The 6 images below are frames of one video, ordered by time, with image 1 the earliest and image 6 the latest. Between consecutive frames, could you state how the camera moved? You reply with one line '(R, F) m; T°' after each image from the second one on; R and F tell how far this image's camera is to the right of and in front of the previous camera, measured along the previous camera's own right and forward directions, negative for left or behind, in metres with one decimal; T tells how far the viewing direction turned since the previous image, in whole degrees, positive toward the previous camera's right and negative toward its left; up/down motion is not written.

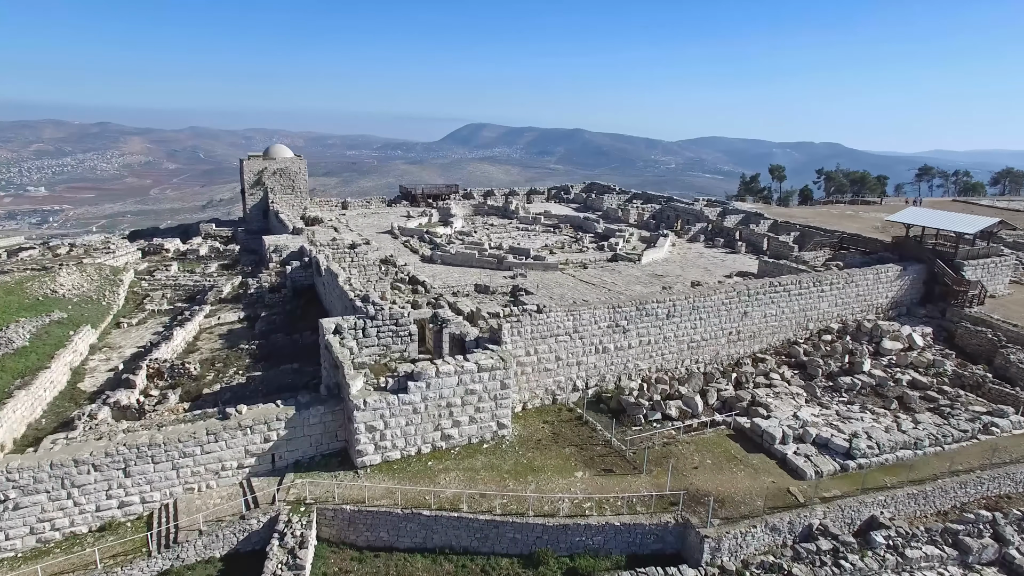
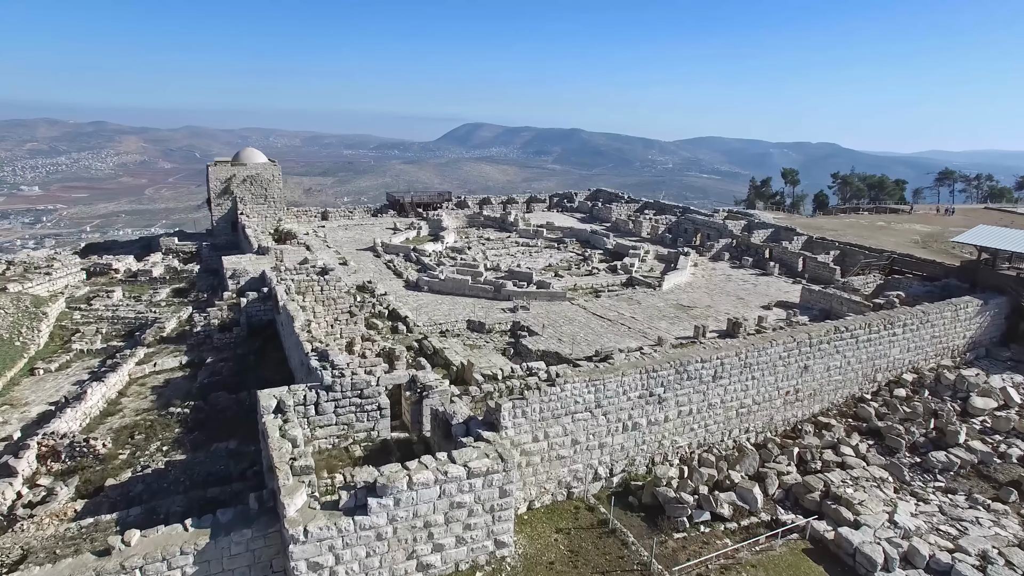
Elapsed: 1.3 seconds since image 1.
(-0.1, +3.2) m; 0°
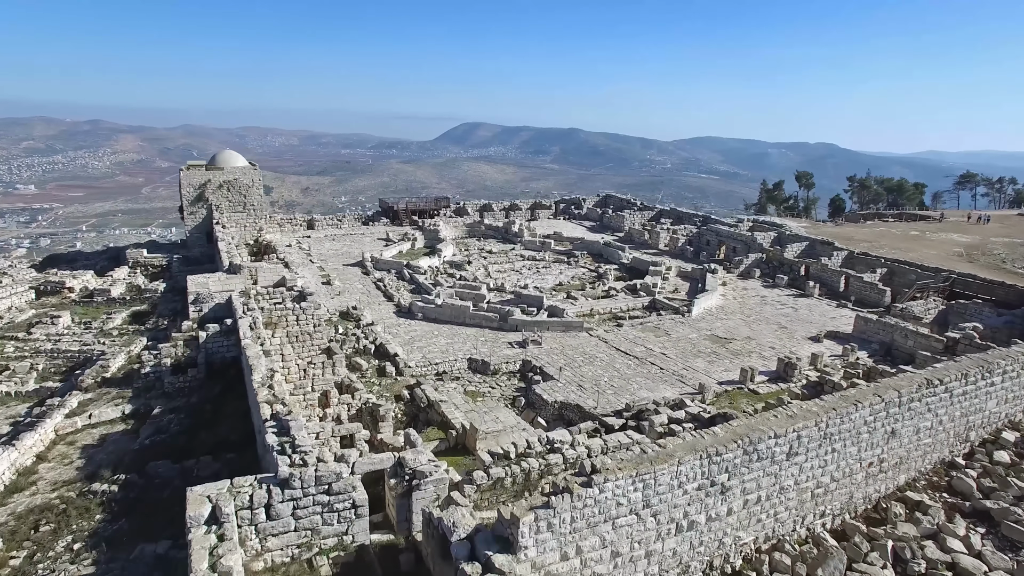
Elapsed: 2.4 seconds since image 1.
(-0.2, +2.6) m; 0°
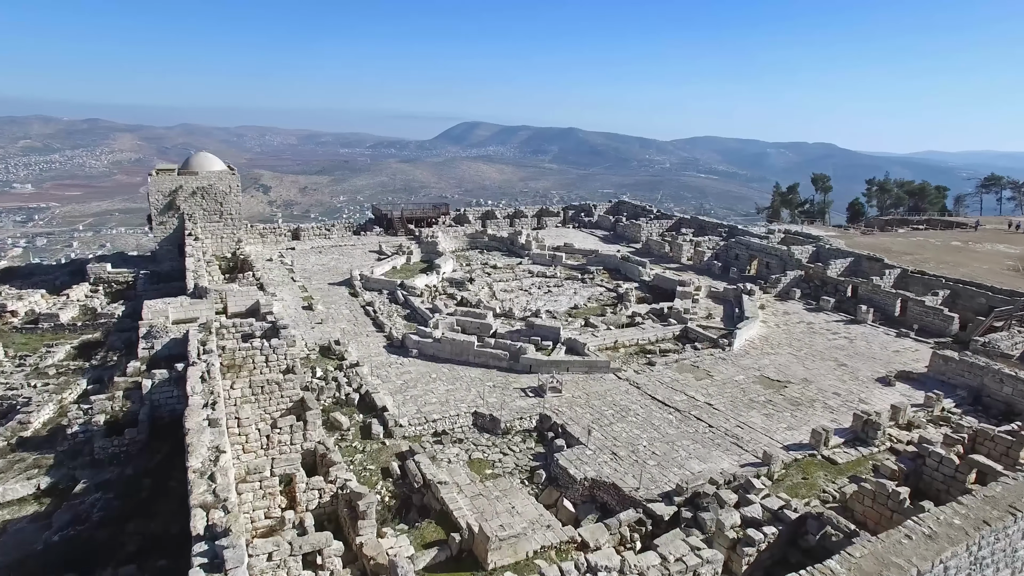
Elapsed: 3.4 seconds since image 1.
(-0.3, +2.5) m; 0°
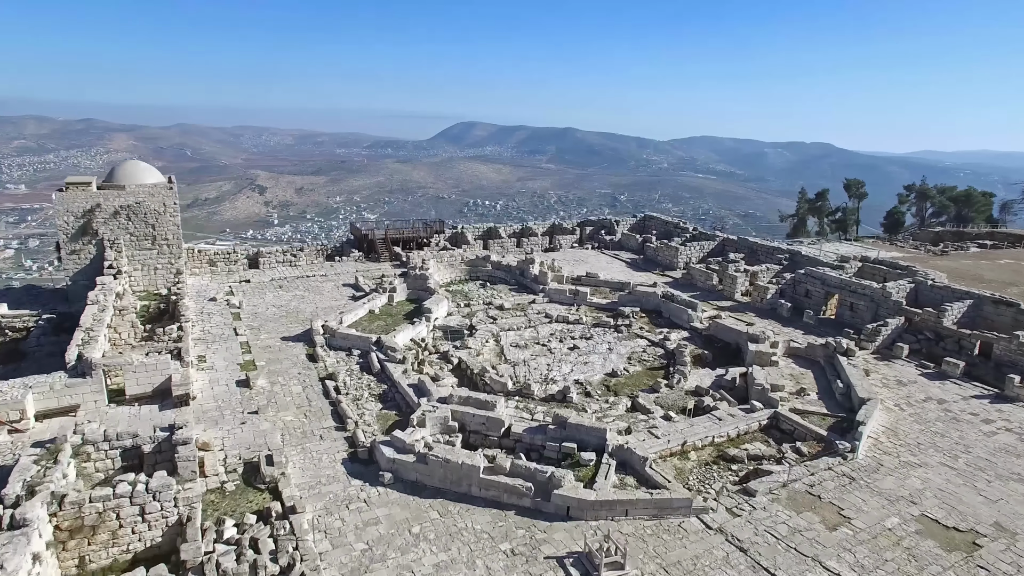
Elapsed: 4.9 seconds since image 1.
(-0.3, +4.8) m; 0°
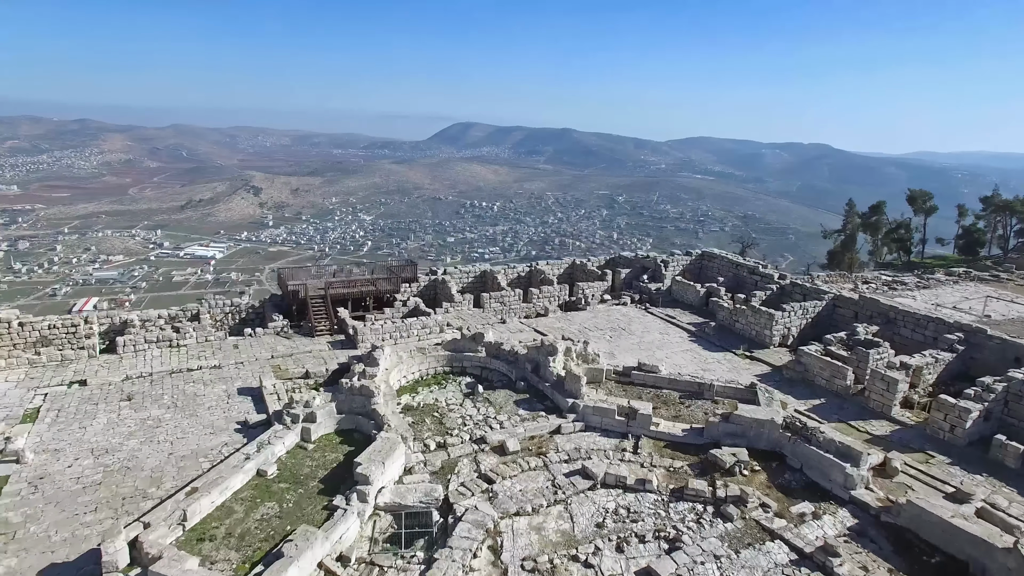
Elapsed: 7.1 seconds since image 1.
(-0.2, +7.6) m; 0°
